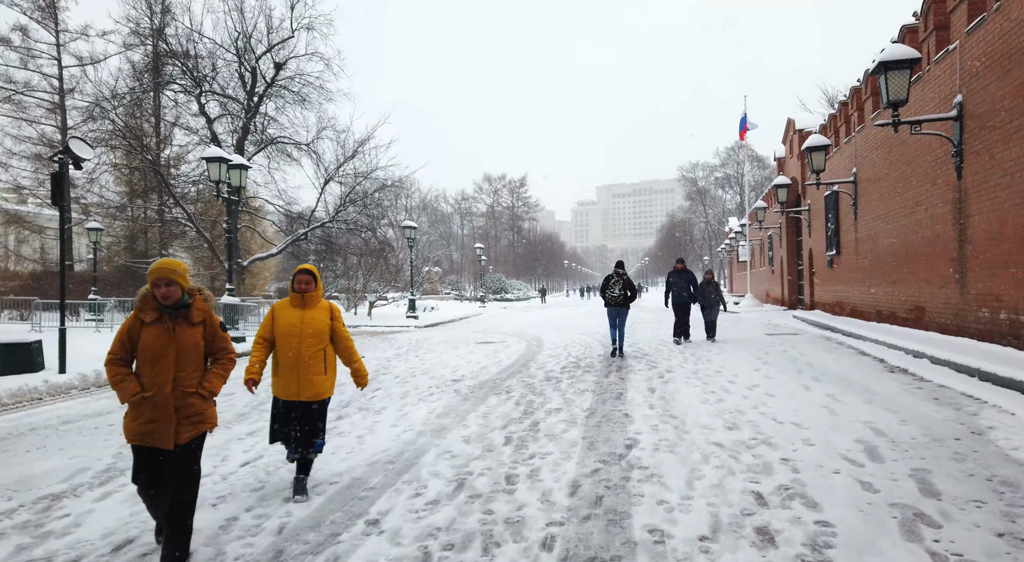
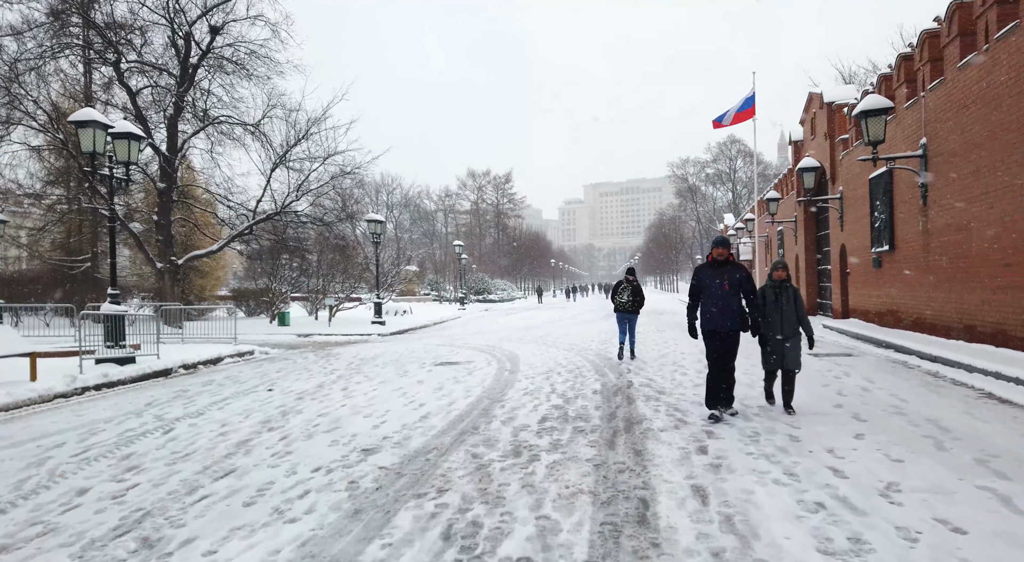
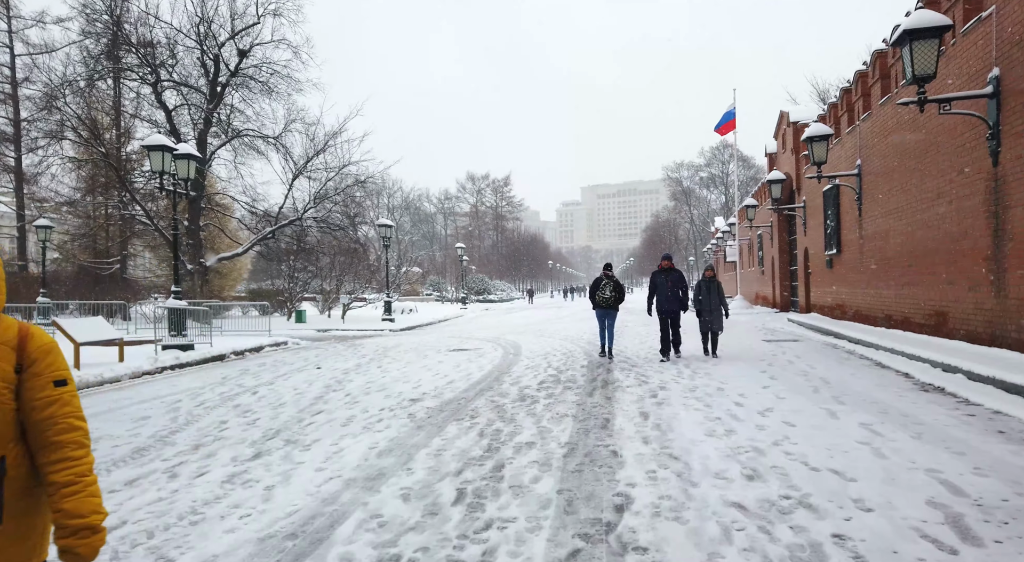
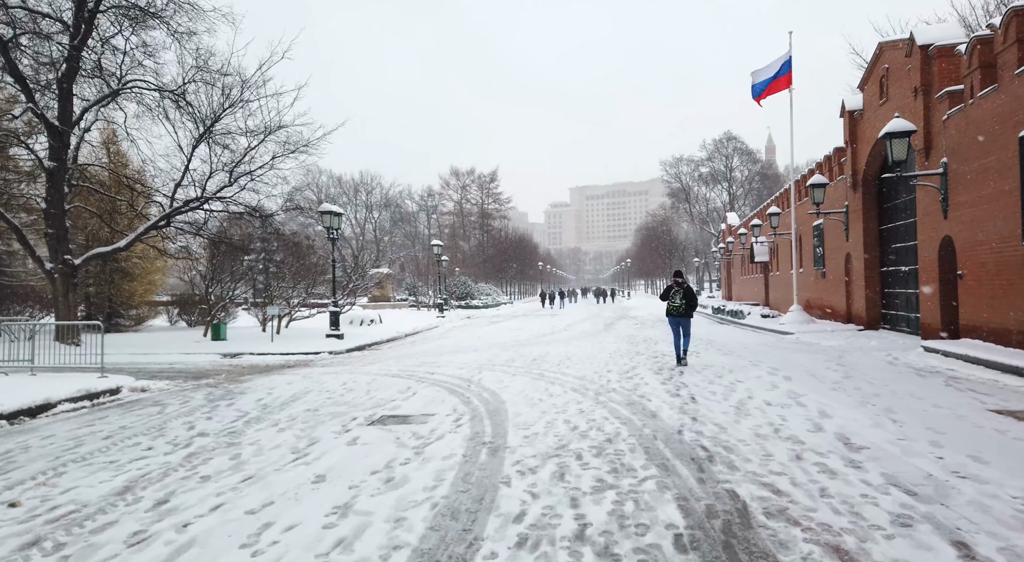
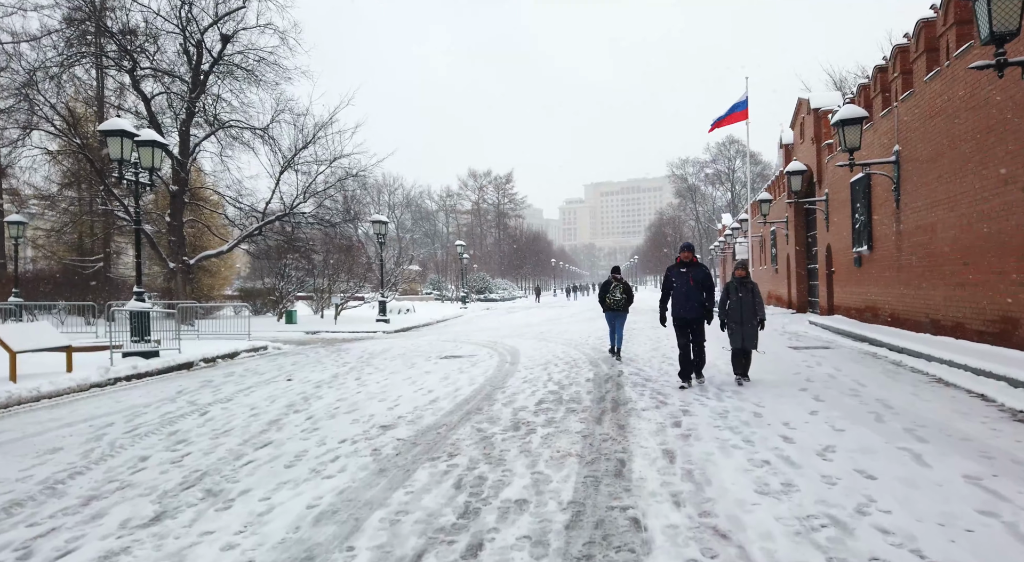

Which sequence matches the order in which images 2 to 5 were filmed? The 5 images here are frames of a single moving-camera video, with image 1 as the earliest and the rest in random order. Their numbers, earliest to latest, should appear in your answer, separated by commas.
3, 5, 2, 4
